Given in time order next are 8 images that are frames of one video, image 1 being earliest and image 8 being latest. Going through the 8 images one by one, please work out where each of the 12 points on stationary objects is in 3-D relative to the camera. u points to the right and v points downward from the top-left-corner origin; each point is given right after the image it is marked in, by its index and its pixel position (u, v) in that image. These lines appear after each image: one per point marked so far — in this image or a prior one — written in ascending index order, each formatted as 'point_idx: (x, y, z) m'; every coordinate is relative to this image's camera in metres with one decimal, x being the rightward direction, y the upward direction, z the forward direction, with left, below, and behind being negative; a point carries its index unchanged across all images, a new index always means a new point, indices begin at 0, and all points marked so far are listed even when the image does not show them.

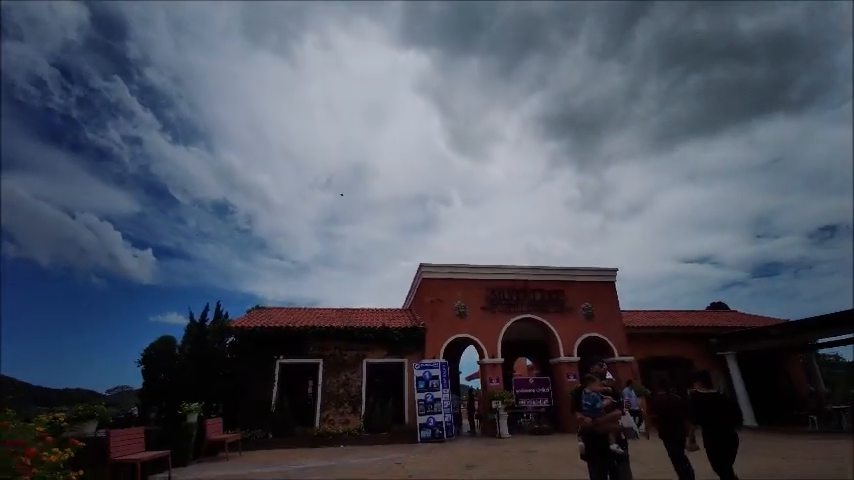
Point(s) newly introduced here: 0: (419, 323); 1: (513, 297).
0: (-0.3, -3.3, +16.1) m
1: (+3.5, -2.3, +16.6) m
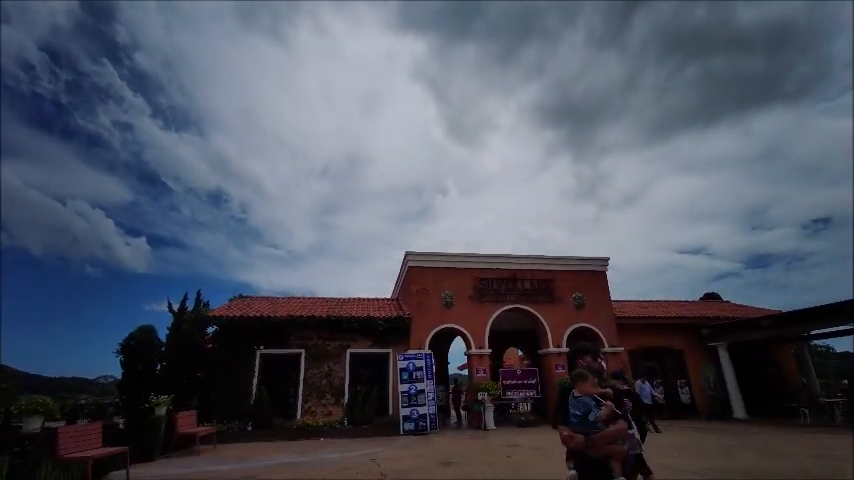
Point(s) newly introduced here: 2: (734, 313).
0: (-0.9, -2.8, +15.6) m
1: (+3.0, -1.8, +16.2) m
2: (+13.8, -3.3, +18.2) m
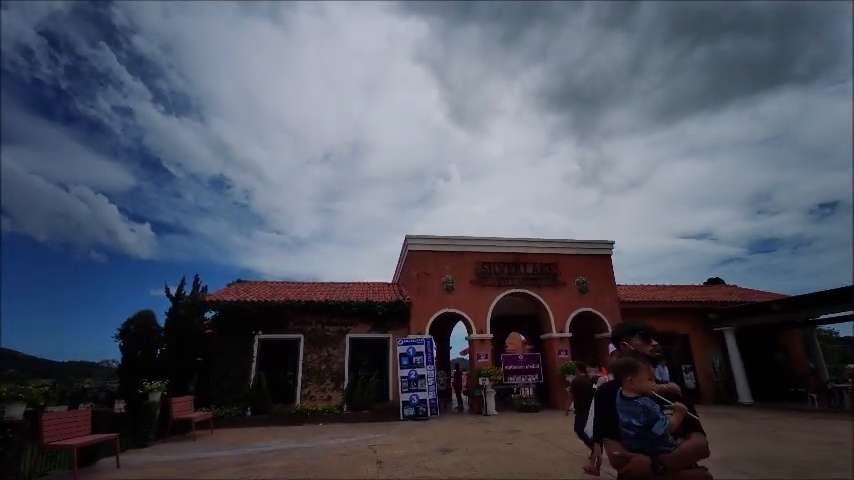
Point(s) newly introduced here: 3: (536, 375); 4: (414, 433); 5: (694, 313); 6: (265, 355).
0: (-0.9, -2.2, +15.3) m
1: (+3.0, -1.2, +15.8) m
2: (+13.8, -2.5, +17.8) m
3: (+4.0, -4.9, +14.6) m
4: (-0.3, -4.8, +10.0) m
5: (+11.4, -3.1, +17.3) m
6: (-5.8, -4.1, +14.5) m
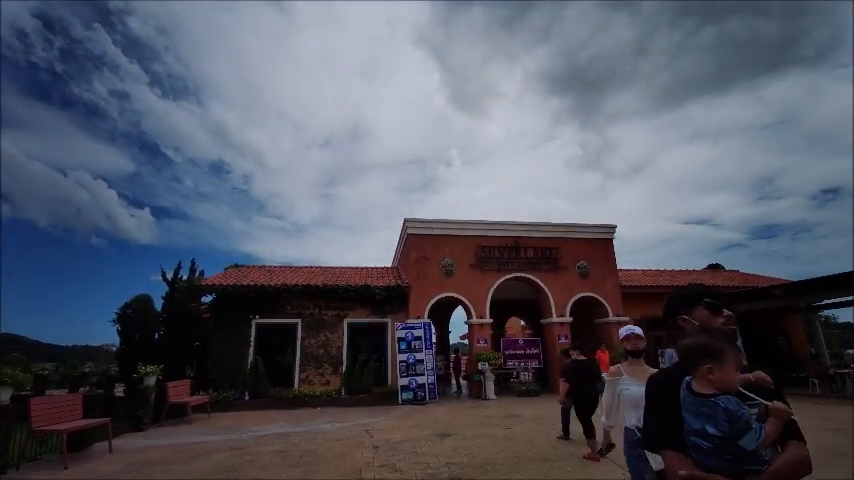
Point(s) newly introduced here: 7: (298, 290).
0: (-0.9, -1.6, +15.1) m
1: (+3.0, -0.5, +15.6) m
2: (+13.8, -1.8, +17.6) m
3: (+3.9, -4.3, +14.5) m
4: (-0.4, -4.4, +10.0) m
5: (+11.4, -2.4, +17.1) m
6: (-5.9, -3.5, +14.3) m
7: (-4.6, -1.8, +14.5) m
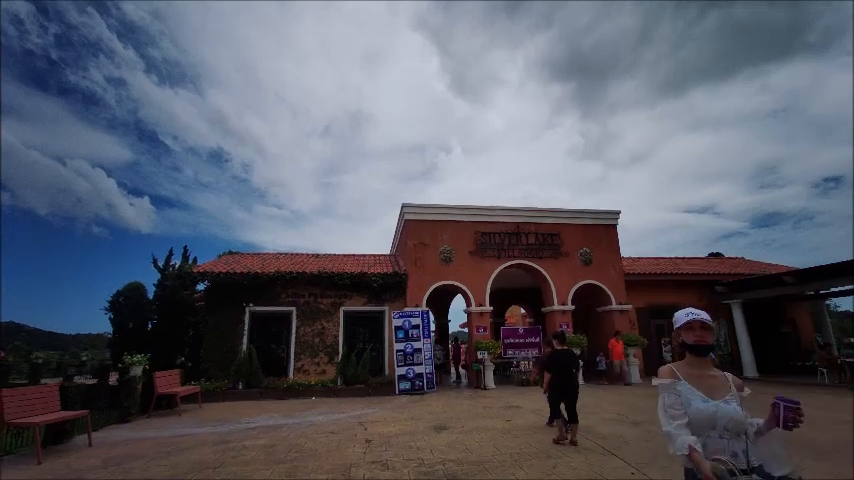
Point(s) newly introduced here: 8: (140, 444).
0: (-1.0, -1.0, +14.7) m
1: (+2.9, 0.0, +15.2) m
2: (+13.7, -1.2, +17.2) m
3: (+3.8, -3.8, +14.2) m
4: (-0.4, -4.0, +9.6) m
5: (+11.3, -1.9, +16.7) m
6: (-5.9, -3.1, +14.0) m
7: (-4.7, -1.3, +14.1) m
8: (-5.0, -3.6, +7.0) m
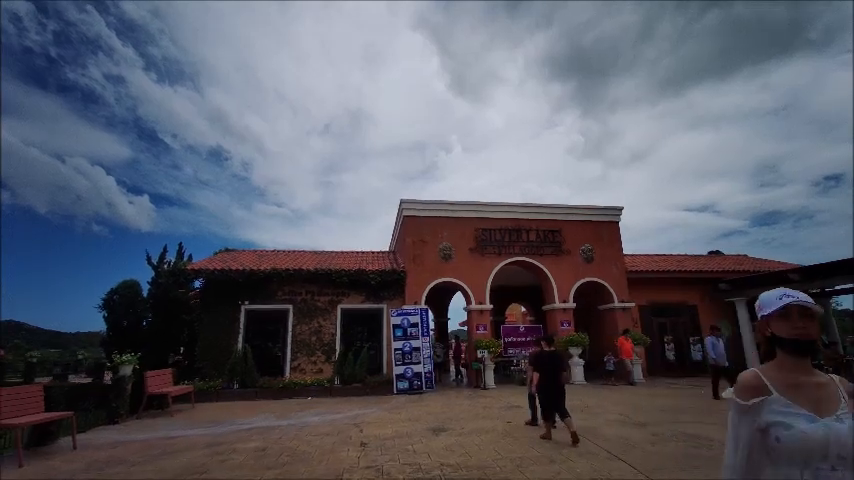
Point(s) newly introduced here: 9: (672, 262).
0: (-1.0, -0.9, +14.5) m
1: (+2.9, +0.1, +14.9) m
2: (+13.7, -1.1, +17.0) m
3: (+3.8, -3.7, +13.9) m
4: (-0.5, -3.9, +9.4) m
5: (+11.3, -1.7, +16.4) m
6: (-6.0, -2.9, +13.7) m
7: (-4.7, -1.2, +13.8) m
8: (-5.0, -3.5, +6.8) m
9: (+10.7, -1.0, +17.5) m
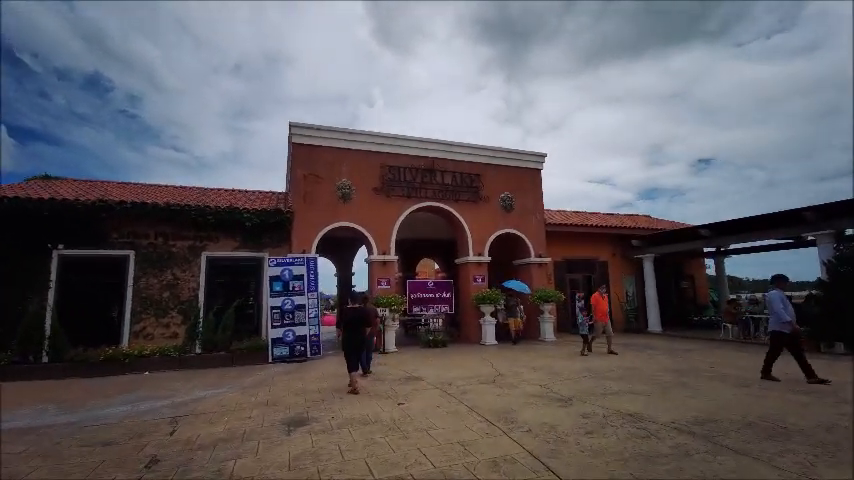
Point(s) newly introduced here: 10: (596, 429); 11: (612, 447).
0: (-4.1, +1.0, +11.6) m
1: (-0.3, +1.9, +12.7) m
2: (+9.8, +0.6, +17.0) m
3: (+0.6, -2.0, +12.3) m
4: (-2.7, -2.5, +7.0) m
5: (+7.5, 0.0, +16.1) m
6: (-8.9, -1.0, +10.1) m
7: (-7.6, +0.7, +10.3) m
8: (-6.7, -2.2, +3.5) m
9: (+6.7, +0.9, +16.9) m
10: (+1.8, -2.0, +4.3) m
11: (+1.8, -2.0, +3.9) m
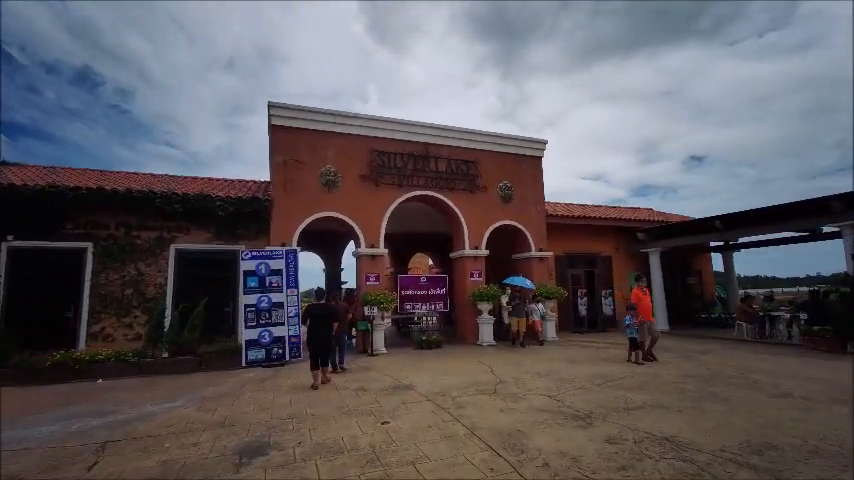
0: (-4.3, +1.2, +10.6) m
1: (-0.5, +2.2, +11.7) m
2: (+9.5, +0.9, +16.1) m
3: (+0.4, -1.7, +11.3) m
4: (-2.8, -2.3, +6.0) m
5: (+7.3, +0.3, +15.2) m
6: (-9.1, -0.8, +9.0) m
7: (-7.8, +1.0, +9.2) m
8: (-6.7, -2.1, +2.5) m
9: (+6.5, +1.2, +16.0) m
10: (+1.7, -1.9, +3.4) m
11: (+1.7, -1.9, +3.0) m
